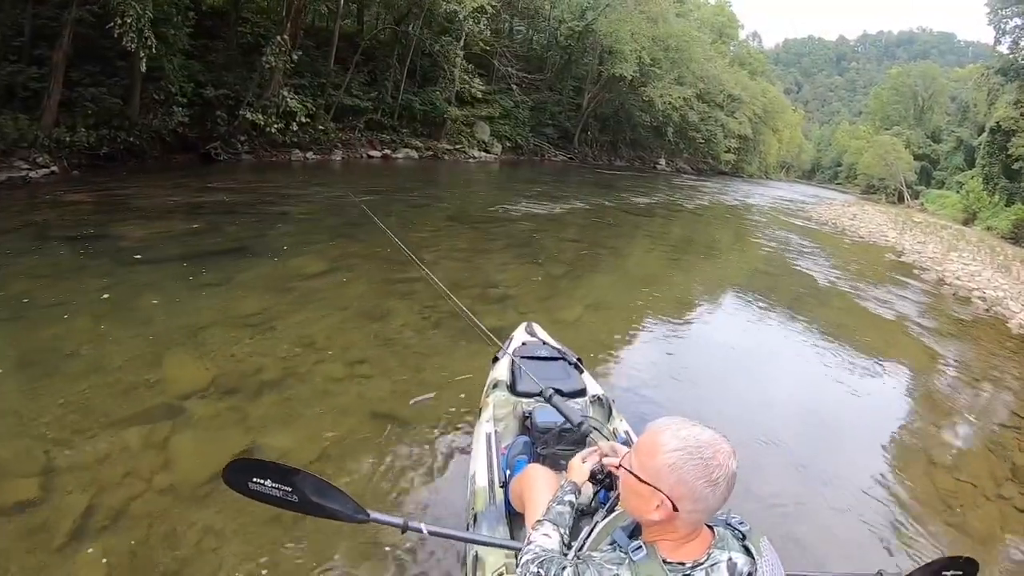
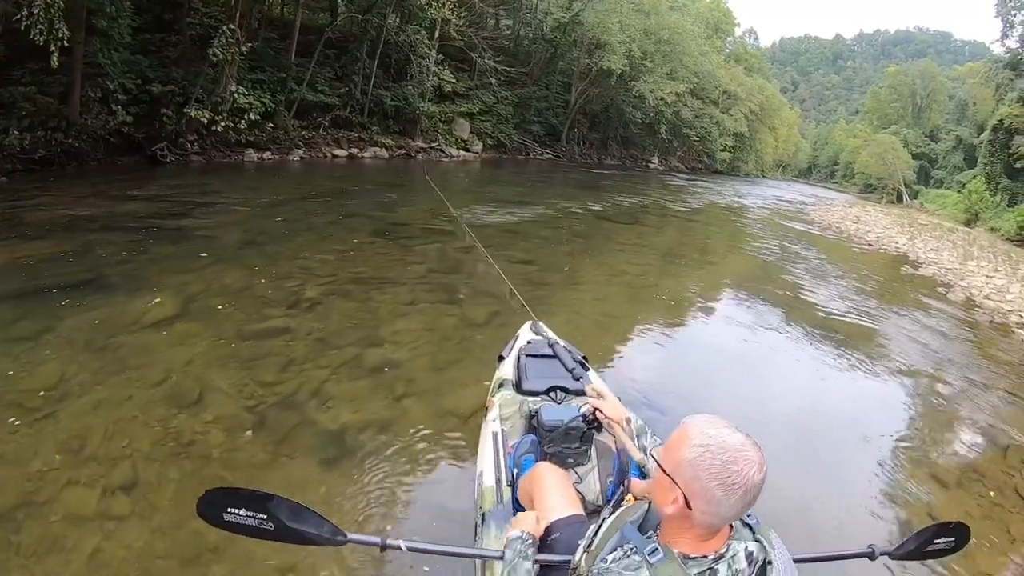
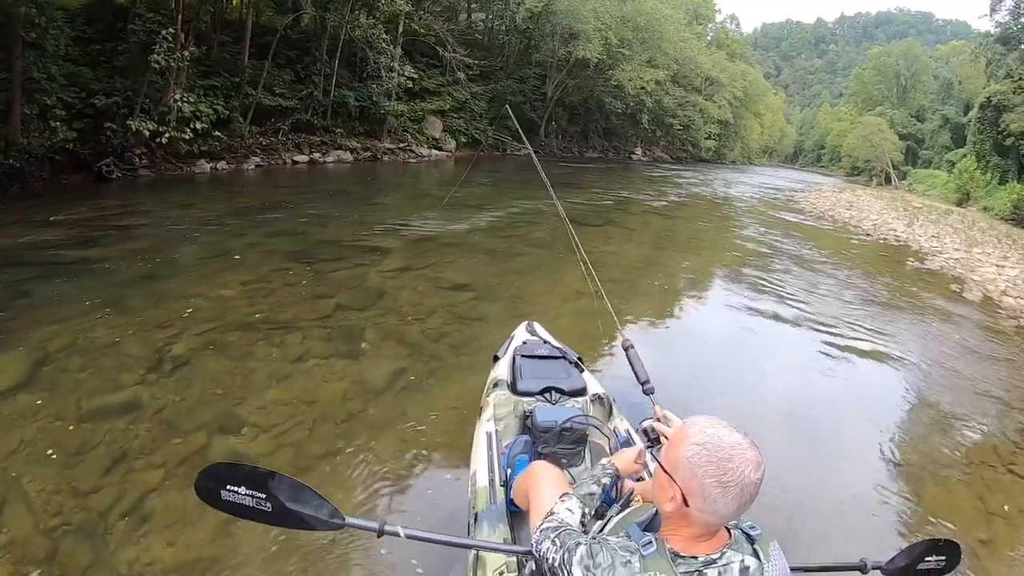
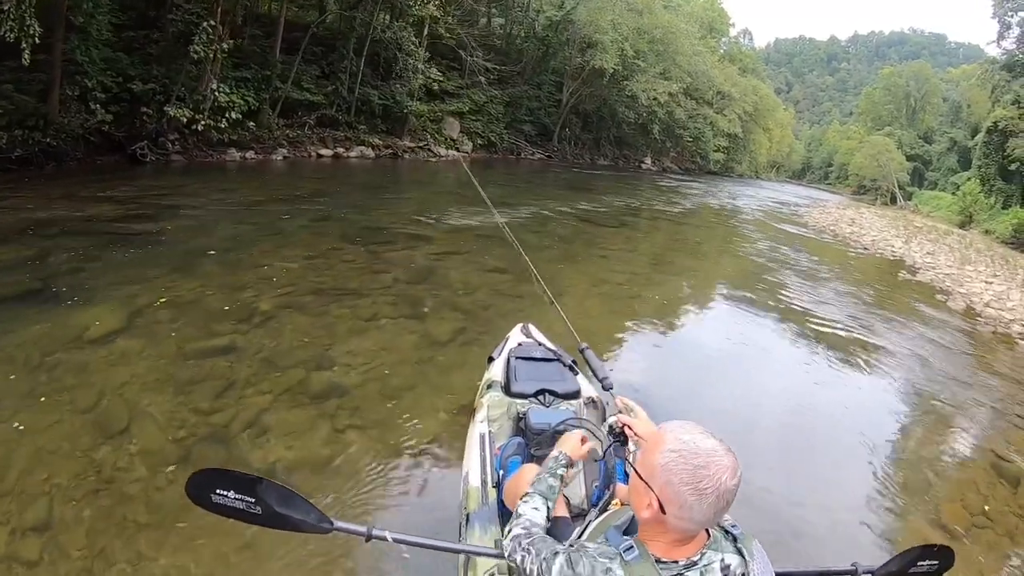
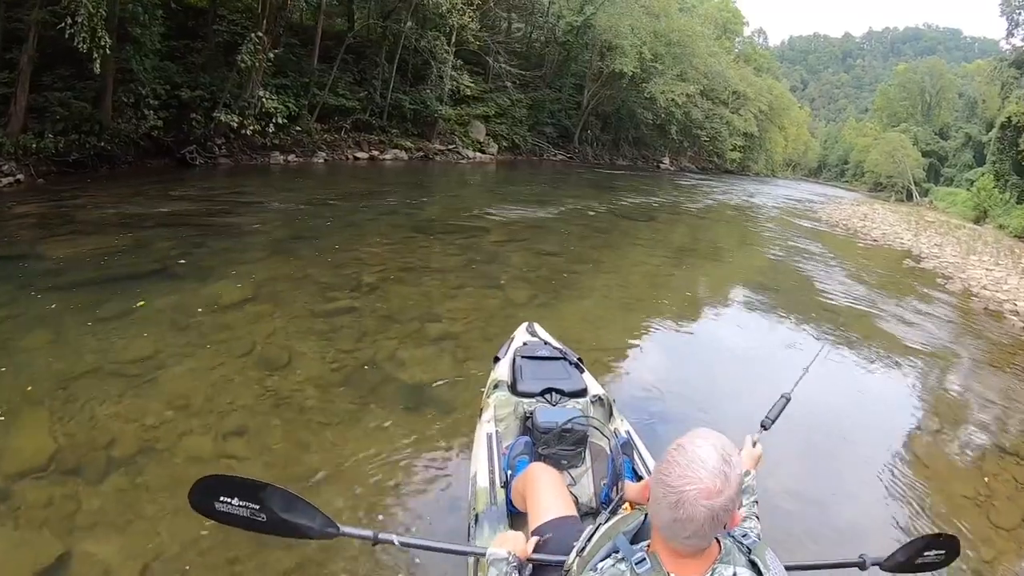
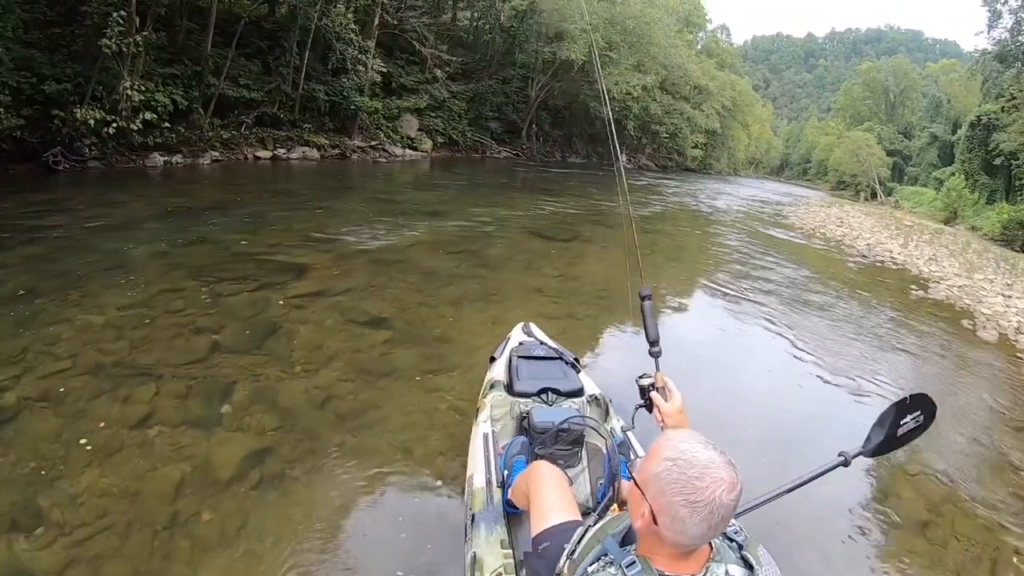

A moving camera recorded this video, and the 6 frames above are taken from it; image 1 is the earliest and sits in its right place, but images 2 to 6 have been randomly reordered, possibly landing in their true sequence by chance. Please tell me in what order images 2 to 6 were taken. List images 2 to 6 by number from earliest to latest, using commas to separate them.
5, 2, 4, 3, 6
